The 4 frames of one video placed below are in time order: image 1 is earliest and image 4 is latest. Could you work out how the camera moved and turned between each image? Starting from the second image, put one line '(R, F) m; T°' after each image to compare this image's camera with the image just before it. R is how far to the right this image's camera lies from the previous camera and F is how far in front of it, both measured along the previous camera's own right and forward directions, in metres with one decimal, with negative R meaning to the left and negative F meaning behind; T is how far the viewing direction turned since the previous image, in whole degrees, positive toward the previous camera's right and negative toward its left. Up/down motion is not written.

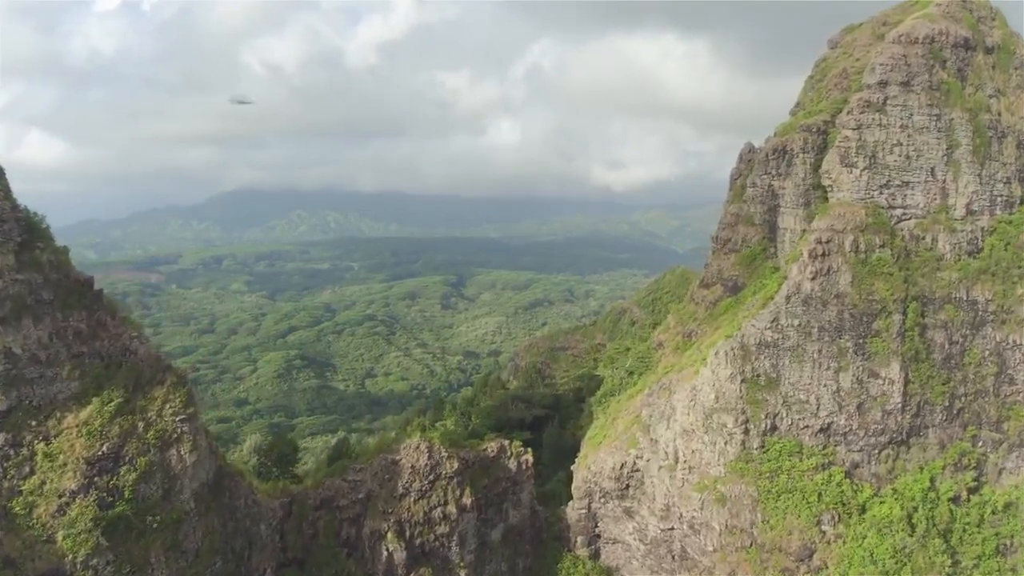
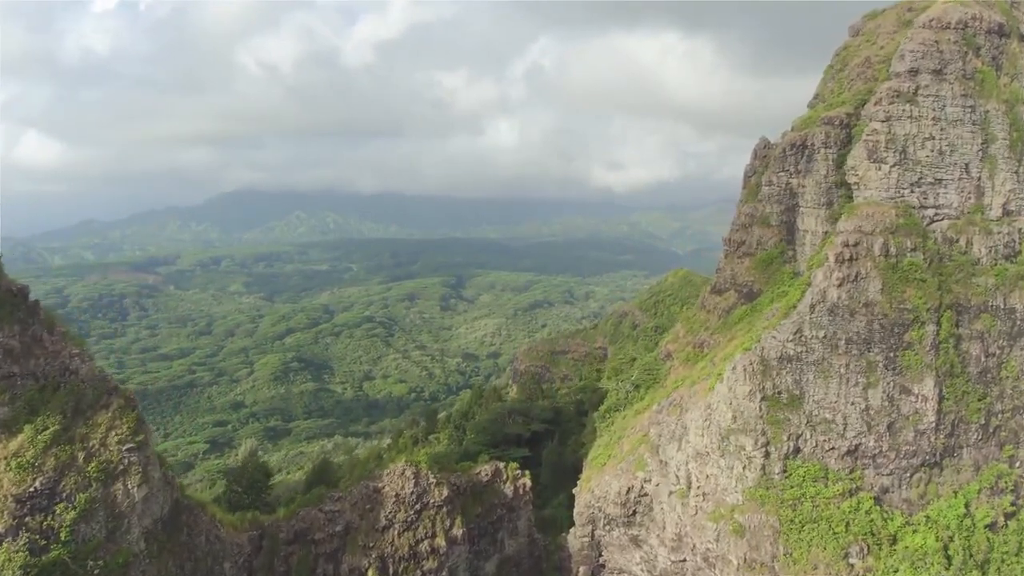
(+0.2, +2.5) m; 0°
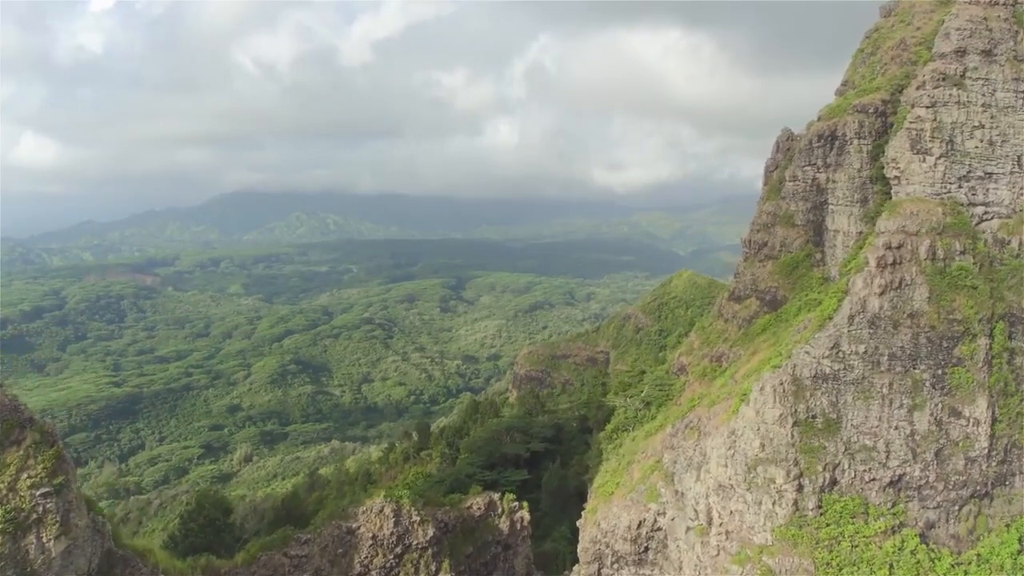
(+0.2, +3.0) m; 0°
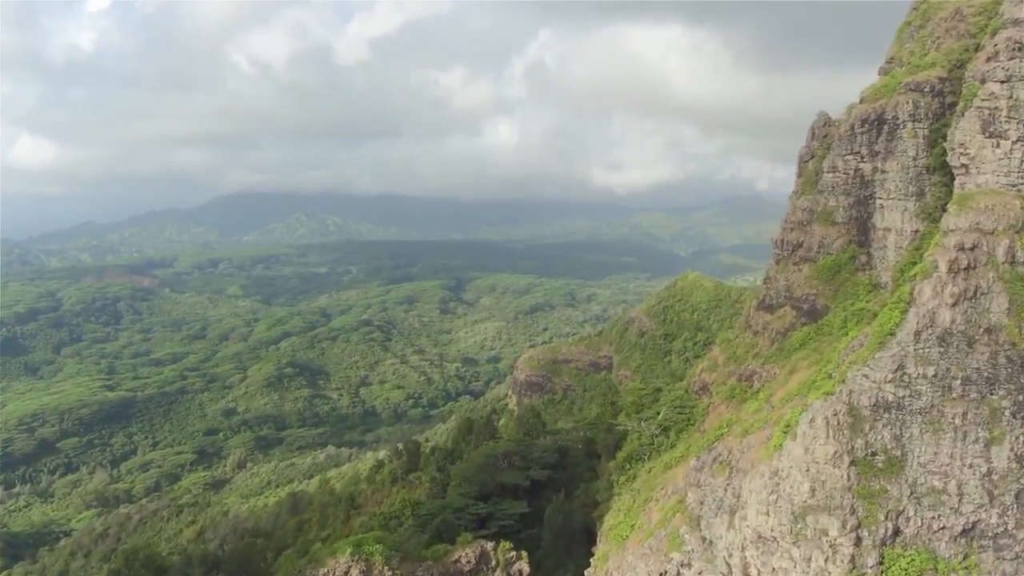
(+0.1, +3.6) m; 0°
